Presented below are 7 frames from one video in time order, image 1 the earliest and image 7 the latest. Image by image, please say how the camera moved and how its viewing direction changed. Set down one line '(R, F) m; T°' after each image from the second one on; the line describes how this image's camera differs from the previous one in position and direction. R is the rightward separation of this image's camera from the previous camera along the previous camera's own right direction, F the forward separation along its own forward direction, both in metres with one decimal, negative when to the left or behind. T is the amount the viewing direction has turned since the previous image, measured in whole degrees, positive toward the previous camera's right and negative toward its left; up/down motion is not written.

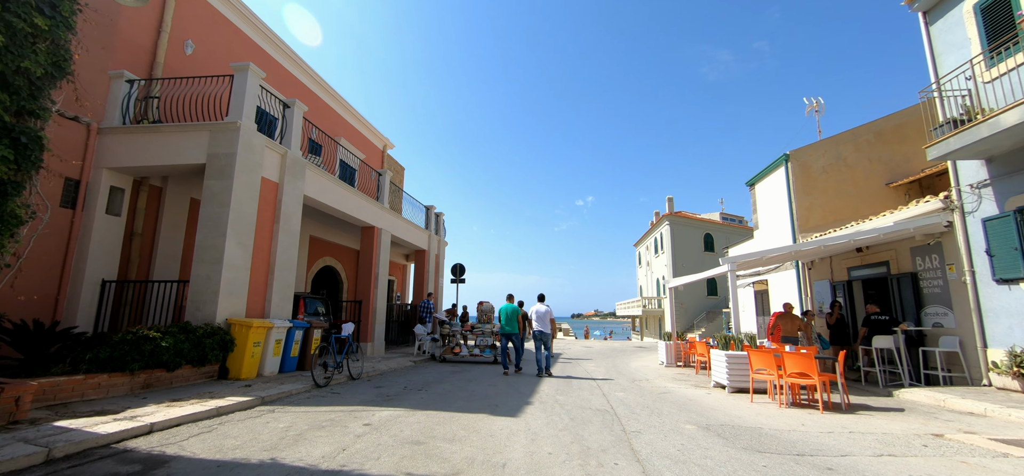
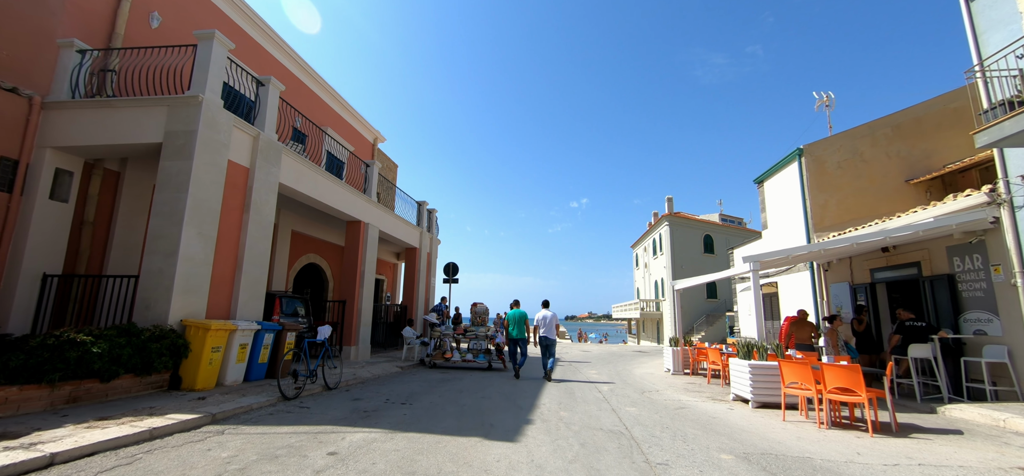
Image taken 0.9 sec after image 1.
(-0.1, +0.9) m; +1°
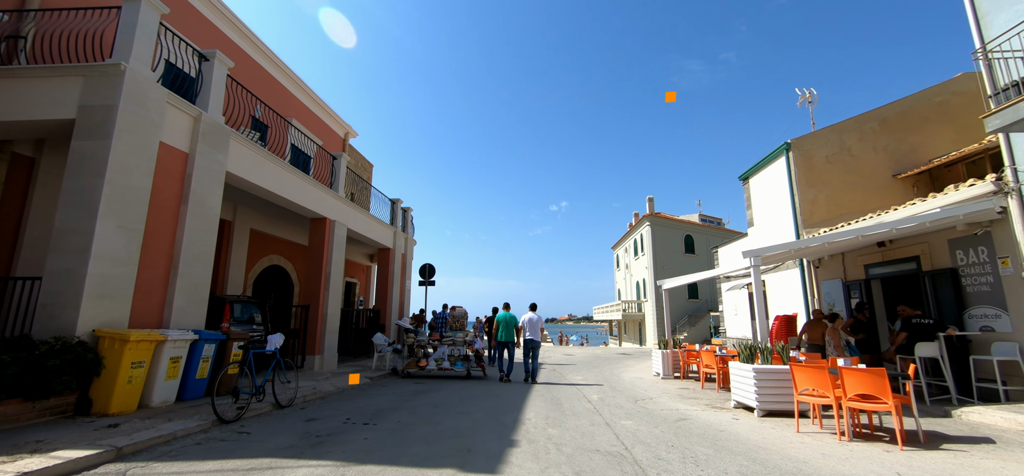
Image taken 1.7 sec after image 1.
(0.0, +0.8) m; +3°
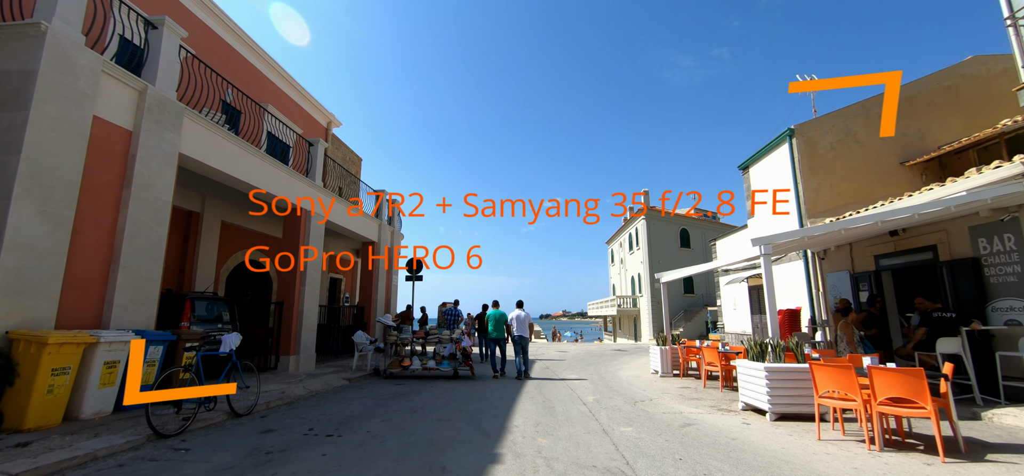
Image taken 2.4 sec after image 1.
(+0.1, +0.7) m; +1°
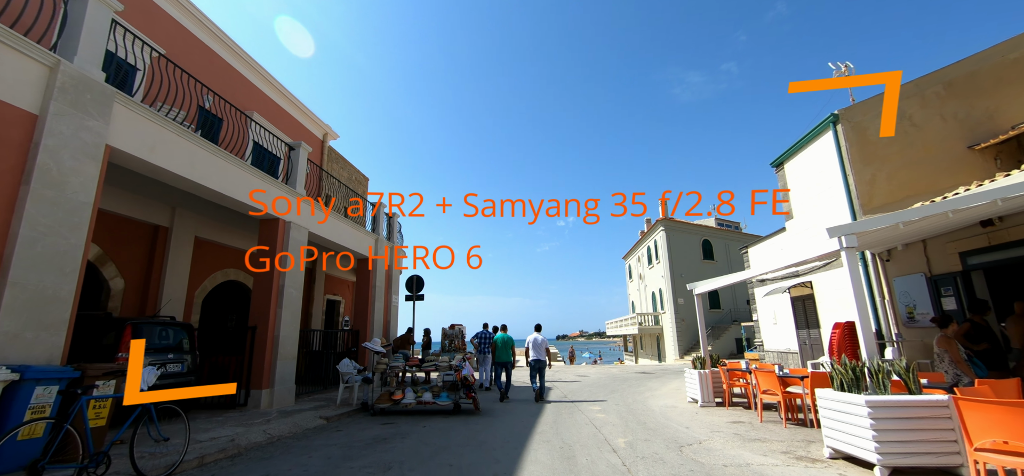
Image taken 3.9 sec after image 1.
(+0.1, +1.4) m; -2°
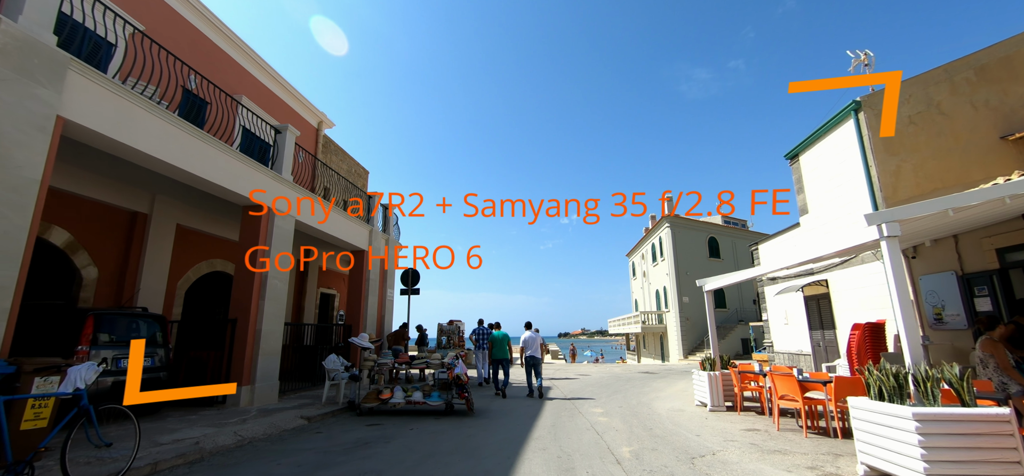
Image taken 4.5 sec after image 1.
(+0.1, +0.6) m; 0°
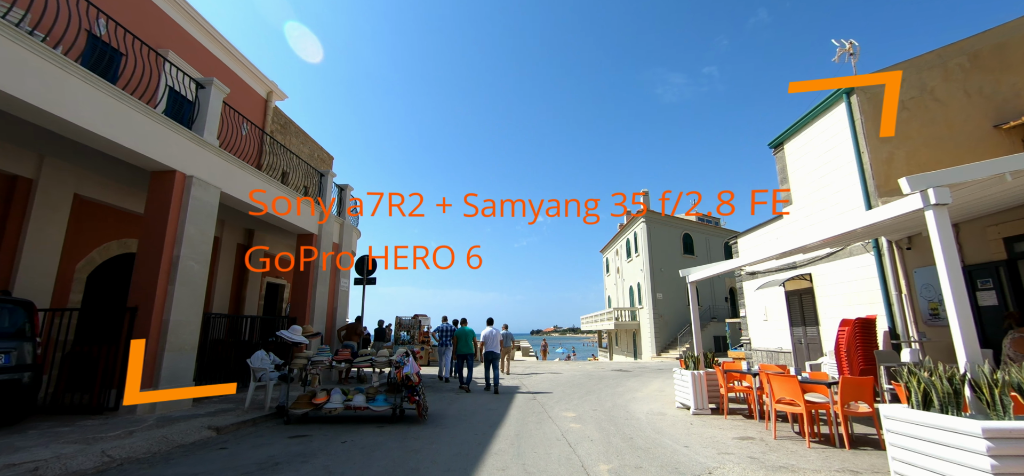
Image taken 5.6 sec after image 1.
(+0.2, +1.1) m; +3°
